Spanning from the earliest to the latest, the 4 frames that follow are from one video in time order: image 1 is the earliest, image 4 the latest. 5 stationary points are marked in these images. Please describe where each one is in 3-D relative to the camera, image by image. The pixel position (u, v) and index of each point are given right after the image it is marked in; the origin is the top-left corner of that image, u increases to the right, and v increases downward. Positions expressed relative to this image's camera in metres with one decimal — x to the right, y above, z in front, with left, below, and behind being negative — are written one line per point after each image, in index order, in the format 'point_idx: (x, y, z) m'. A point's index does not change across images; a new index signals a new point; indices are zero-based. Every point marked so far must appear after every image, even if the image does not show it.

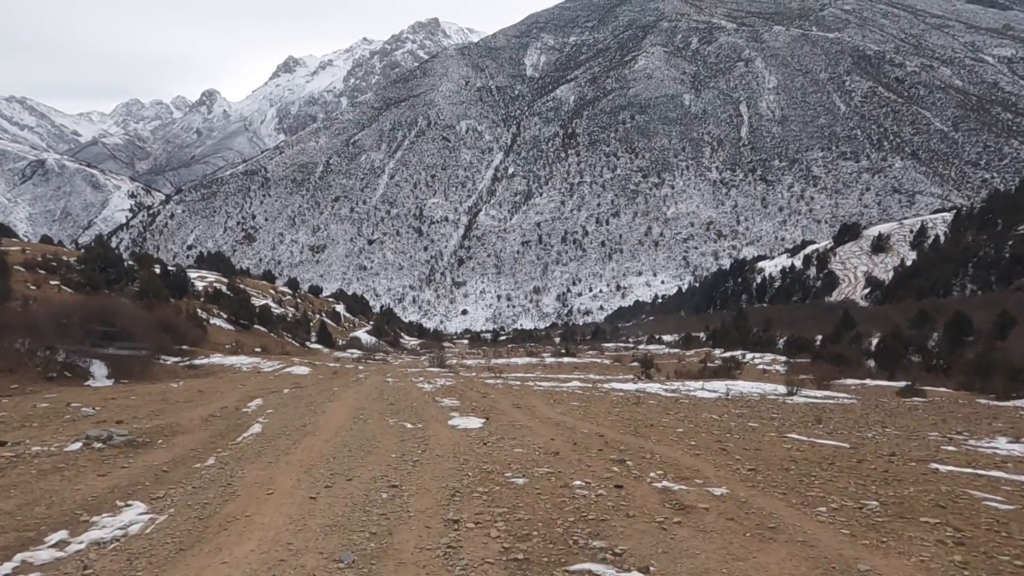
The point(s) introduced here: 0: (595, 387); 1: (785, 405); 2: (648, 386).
0: (+1.8, -2.2, +12.2) m
1: (+5.1, -2.2, +10.2) m
2: (+3.2, -2.3, +12.8) m
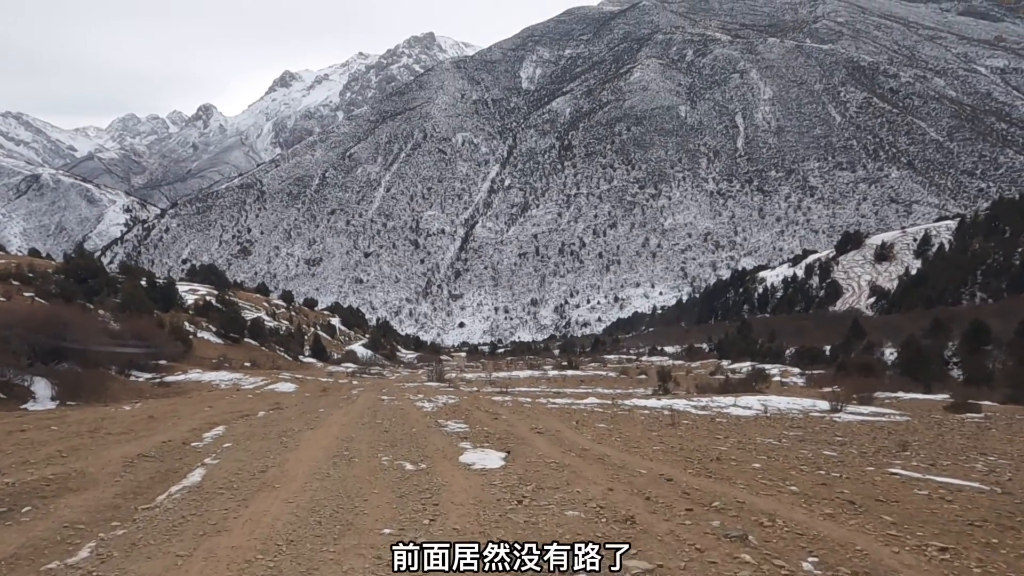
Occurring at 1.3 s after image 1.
0: (+2.0, -2.3, +10.9) m
1: (+5.3, -2.2, +9.0) m
2: (+3.4, -2.4, +11.5) m
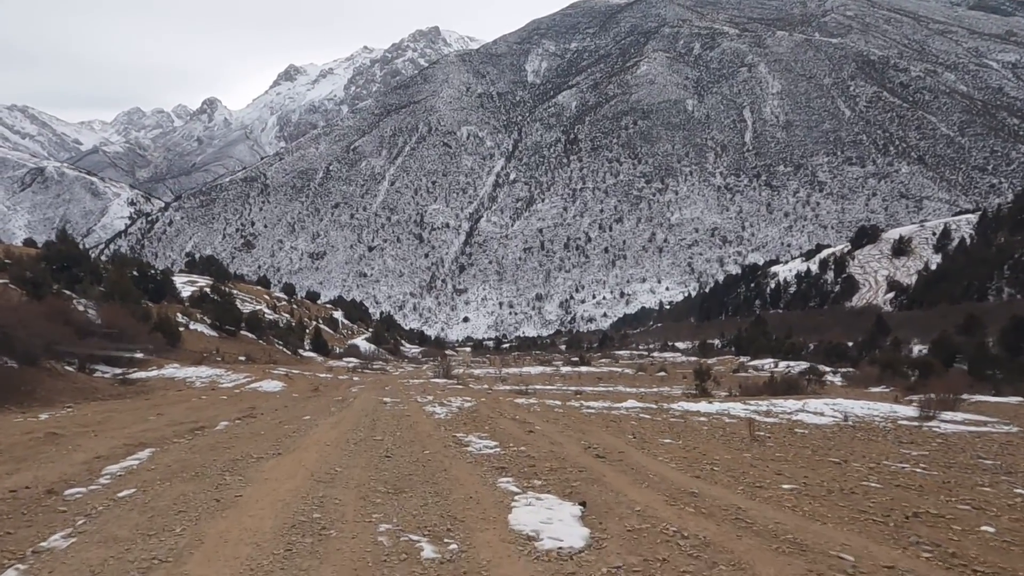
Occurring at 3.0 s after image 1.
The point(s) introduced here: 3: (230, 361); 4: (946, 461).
0: (+2.5, -2.0, +9.1) m
1: (+5.7, -1.9, +7.2) m
2: (+3.8, -2.1, +9.8) m
3: (-9.3, -2.4, +18.1) m
4: (+4.2, -1.7, +5.3) m
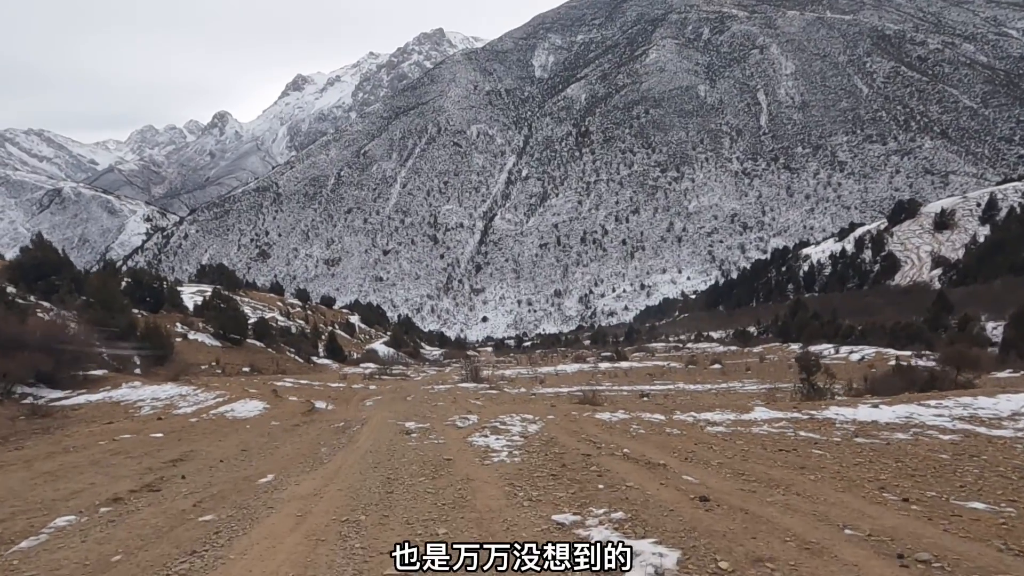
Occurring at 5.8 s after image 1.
0: (+3.4, -1.5, +6.1) m
1: (+6.5, -1.3, +4.1) m
2: (+4.8, -1.5, +6.7) m
3: (-8.1, -2.4, +15.5) m
4: (+5.0, -1.1, +2.3) m
